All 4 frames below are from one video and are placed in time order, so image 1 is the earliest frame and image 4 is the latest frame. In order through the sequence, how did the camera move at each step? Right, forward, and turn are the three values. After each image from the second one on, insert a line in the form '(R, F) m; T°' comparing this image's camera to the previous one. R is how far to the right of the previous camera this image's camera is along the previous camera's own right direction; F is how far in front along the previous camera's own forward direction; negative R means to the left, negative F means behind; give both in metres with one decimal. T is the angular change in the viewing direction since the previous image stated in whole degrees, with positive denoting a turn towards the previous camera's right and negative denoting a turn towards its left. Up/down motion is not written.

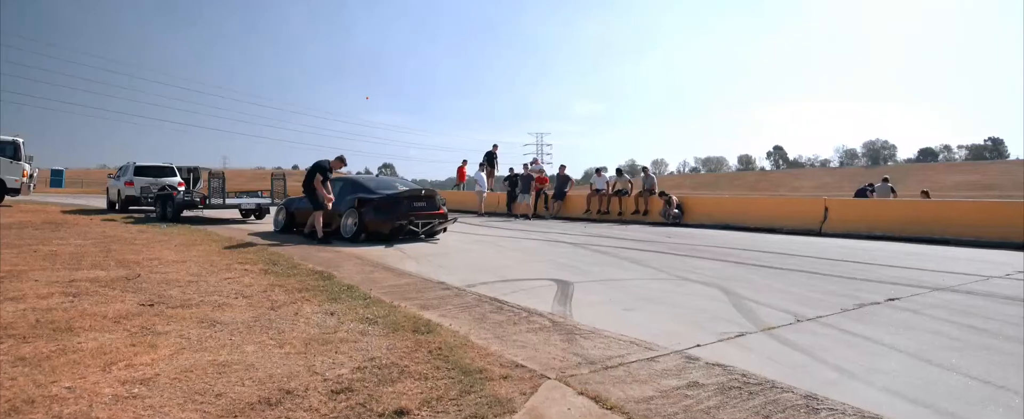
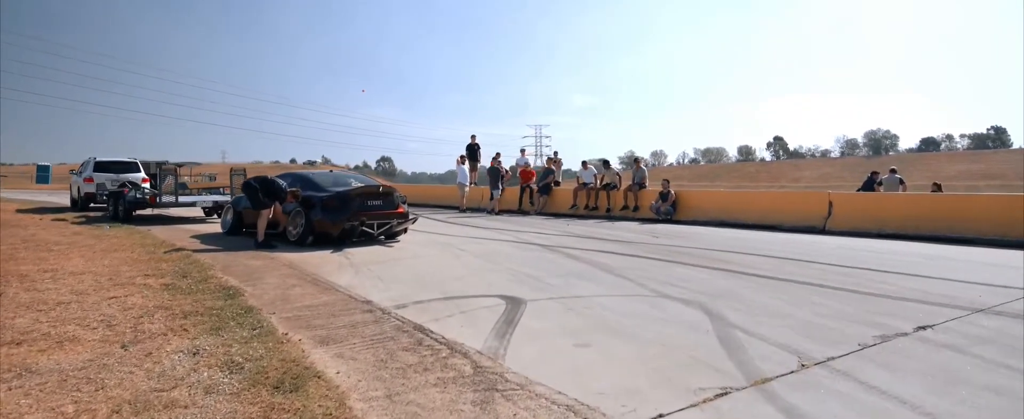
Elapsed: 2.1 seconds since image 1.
(+0.5, +1.3) m; 0°
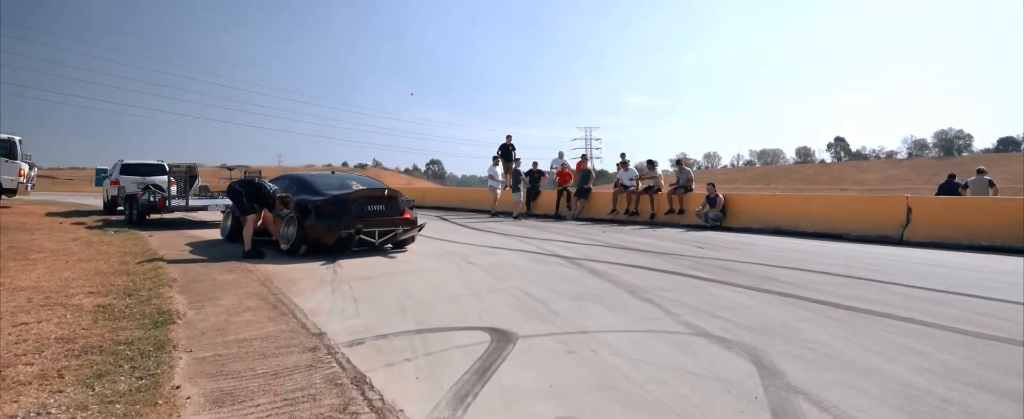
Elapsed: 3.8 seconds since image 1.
(+0.4, +1.3) m; -4°
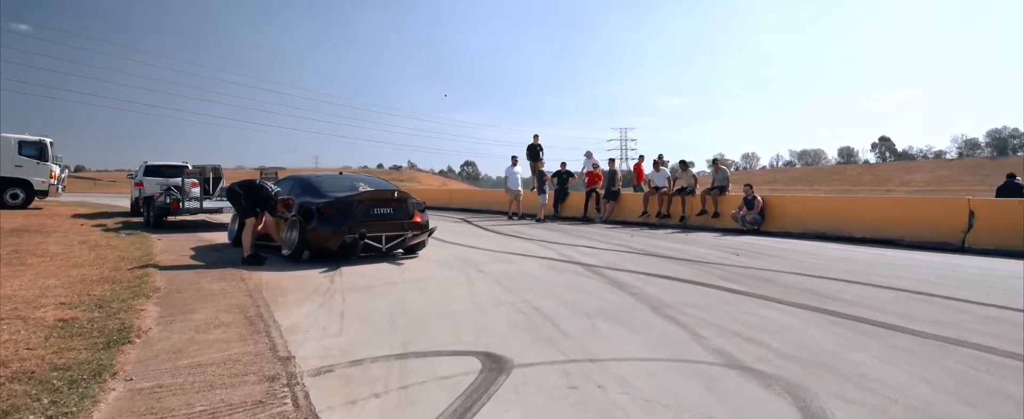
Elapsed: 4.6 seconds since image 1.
(+0.2, +0.7) m; -3°
